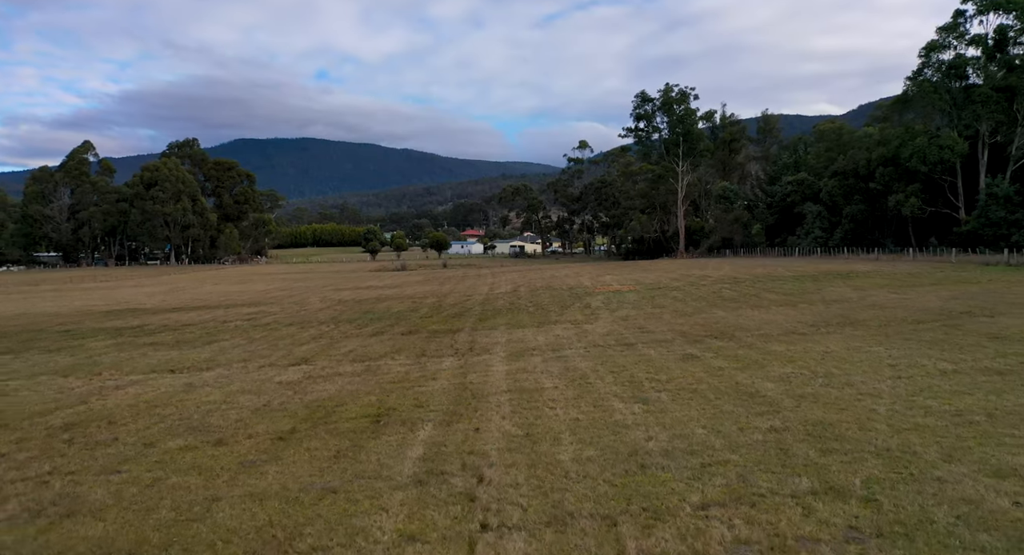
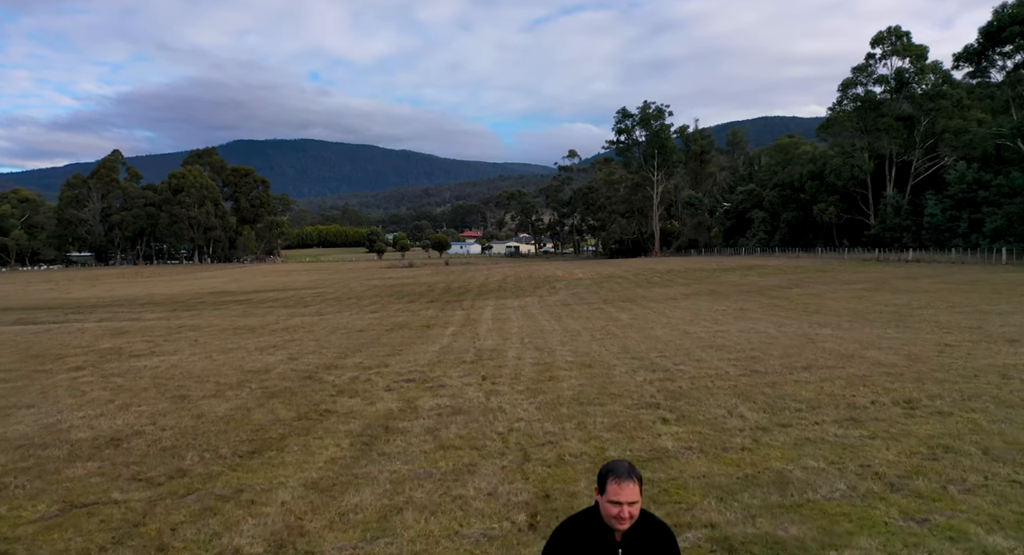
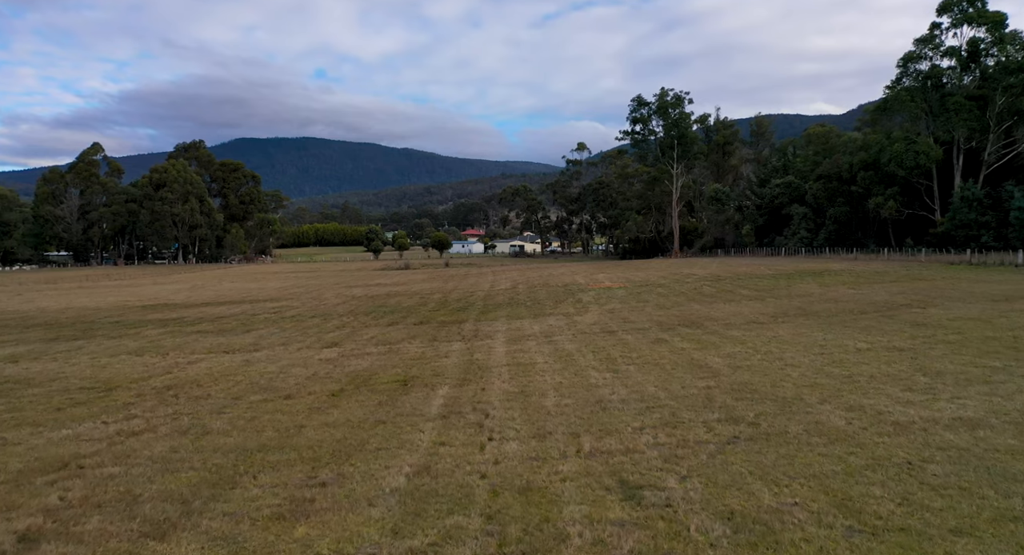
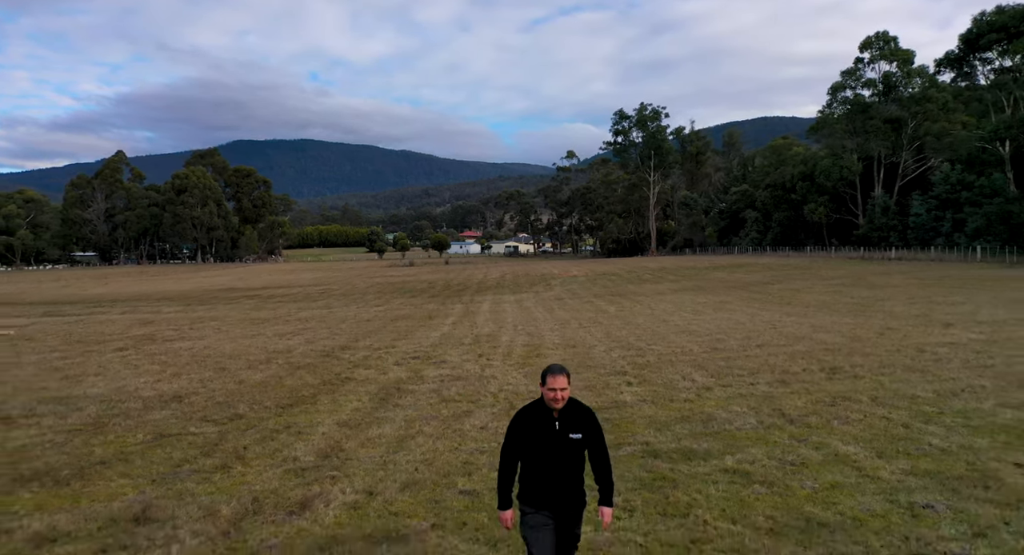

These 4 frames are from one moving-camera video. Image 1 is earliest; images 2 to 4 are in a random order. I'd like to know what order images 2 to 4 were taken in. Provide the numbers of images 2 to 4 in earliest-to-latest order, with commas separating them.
3, 2, 4
